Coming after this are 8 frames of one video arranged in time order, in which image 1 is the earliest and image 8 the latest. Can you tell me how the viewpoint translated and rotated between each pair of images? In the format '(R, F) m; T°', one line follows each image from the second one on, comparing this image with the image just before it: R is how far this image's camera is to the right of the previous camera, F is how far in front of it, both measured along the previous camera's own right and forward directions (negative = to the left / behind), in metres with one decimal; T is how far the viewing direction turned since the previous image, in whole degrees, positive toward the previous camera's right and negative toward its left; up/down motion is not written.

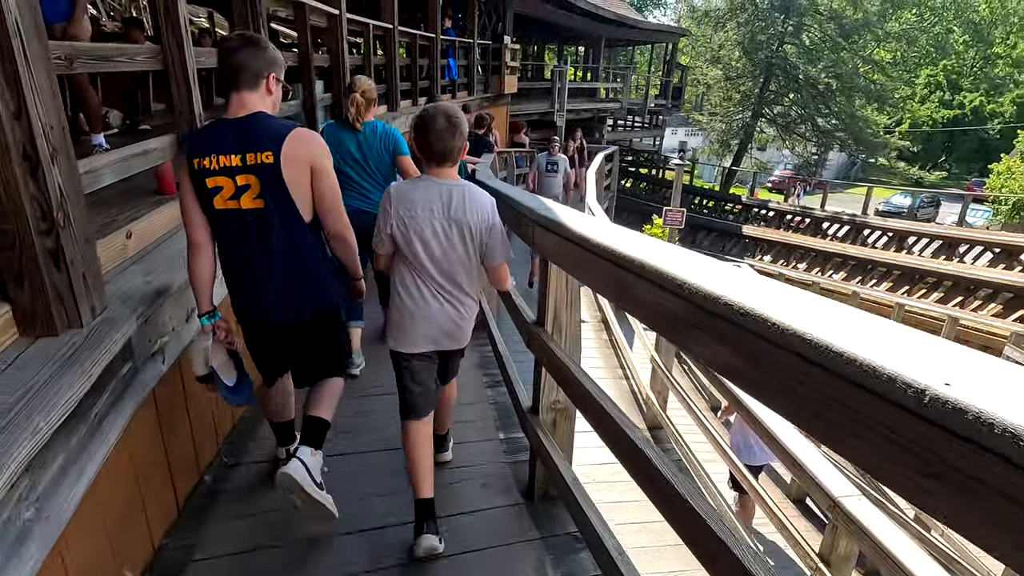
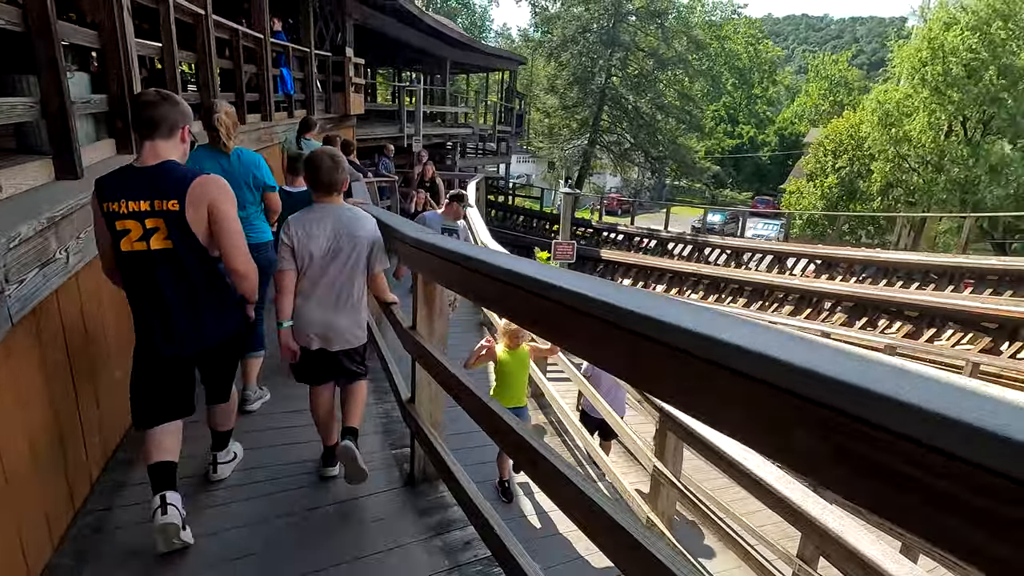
(-0.5, +1.5) m; +17°
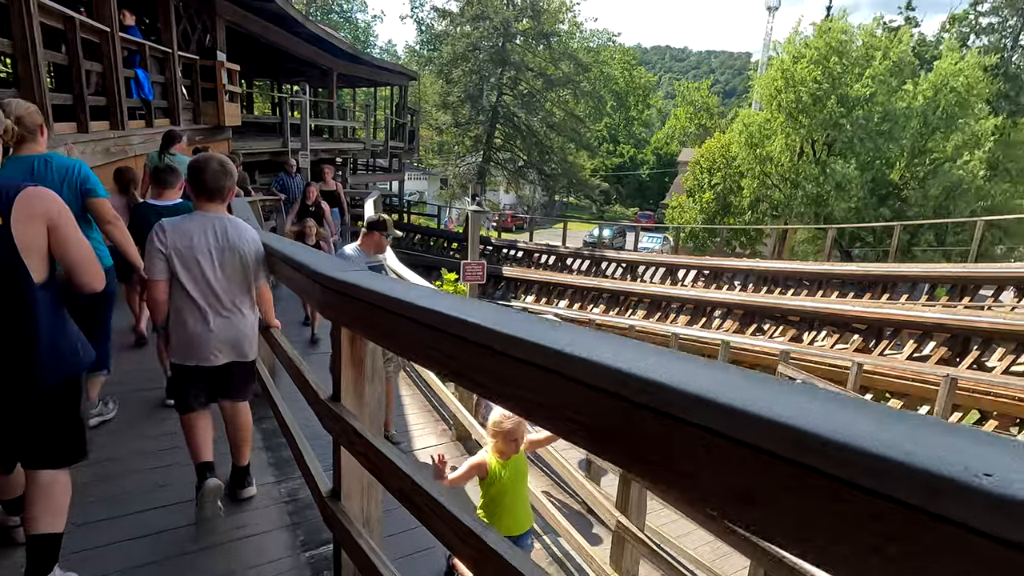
(-0.2, +0.5) m; +11°
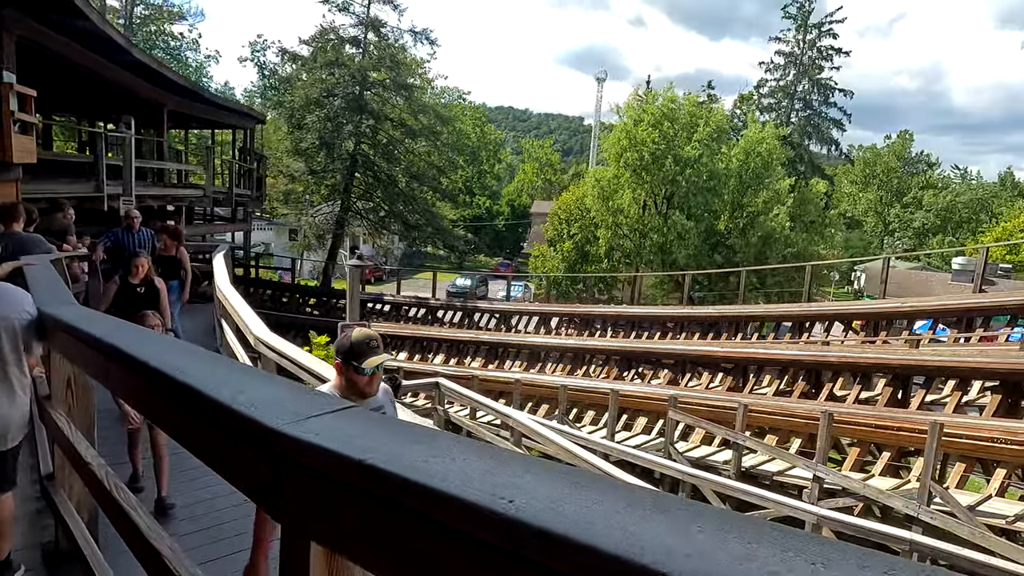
(-0.4, +0.7) m; +15°
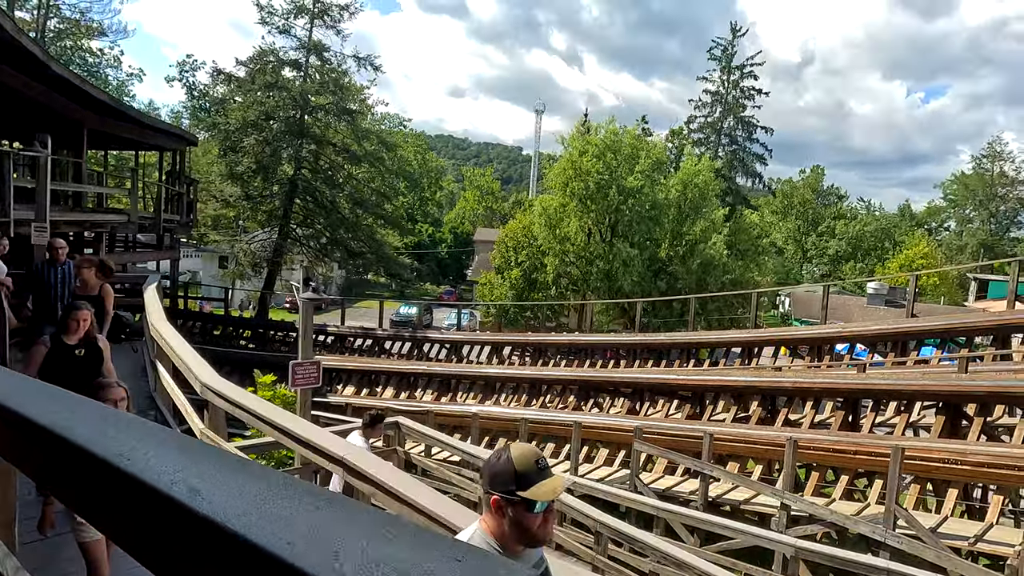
(-0.3, +0.3) m; +6°
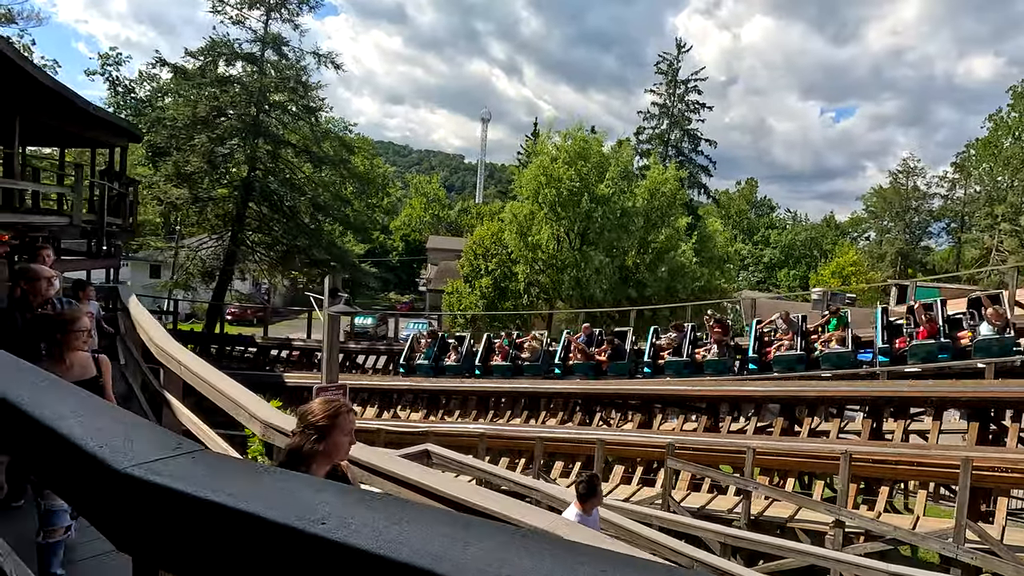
(-1.2, +0.7) m; +6°
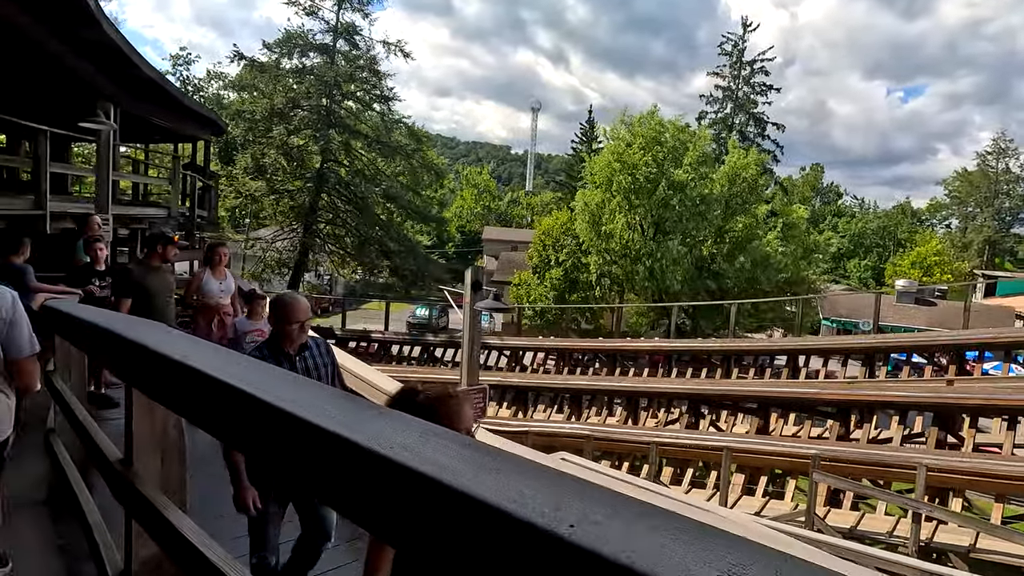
(-1.1, +0.6) m; -5°
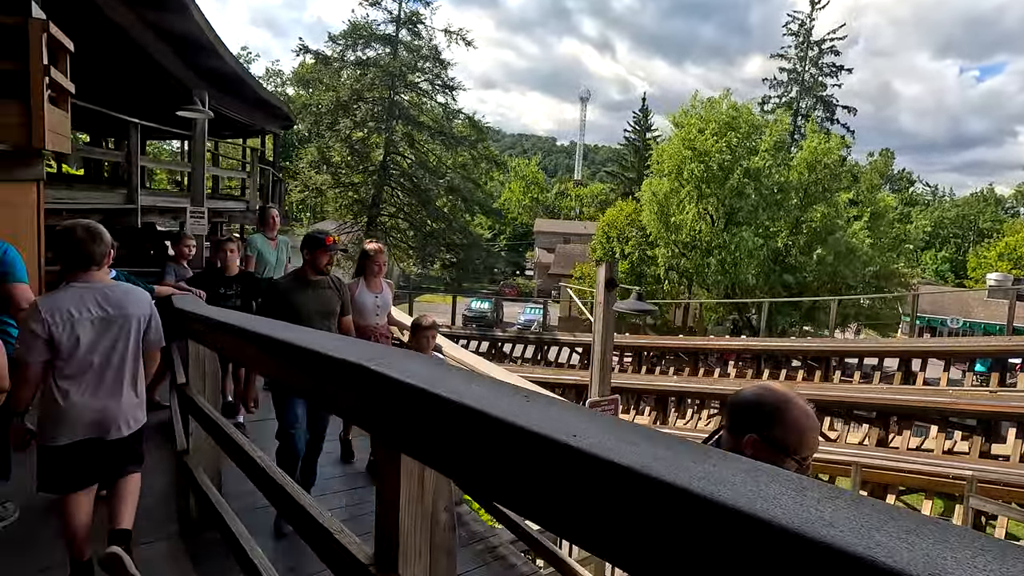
(-0.8, +0.5) m; -5°
